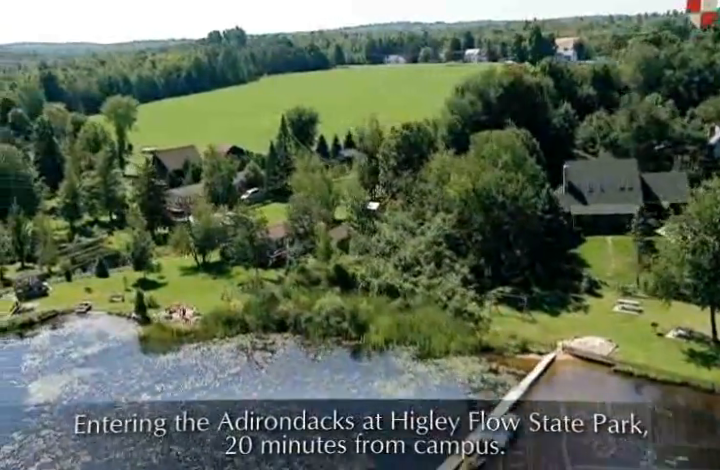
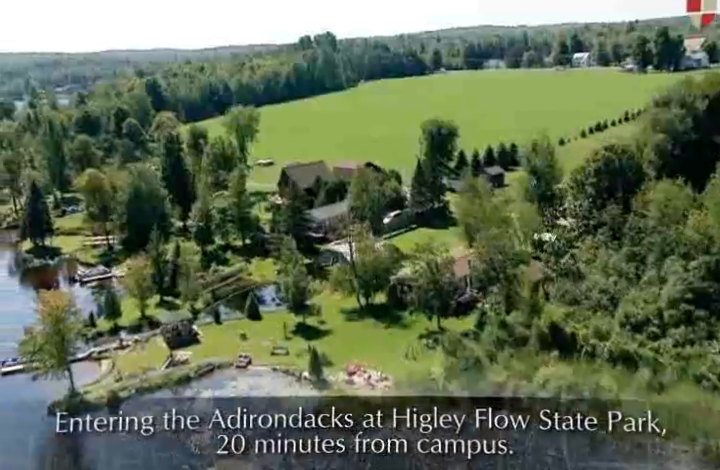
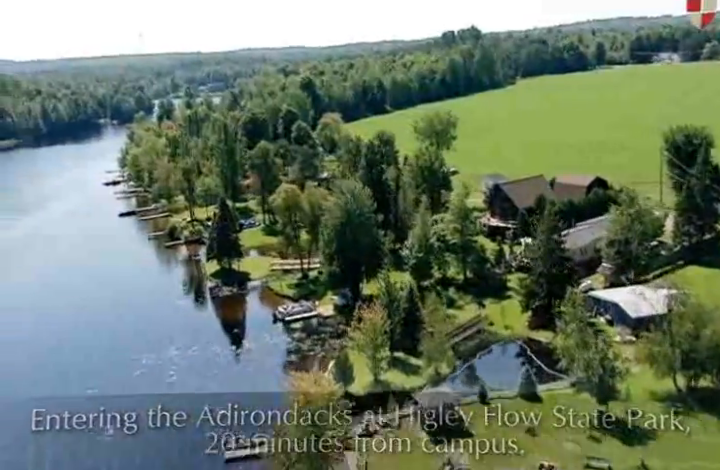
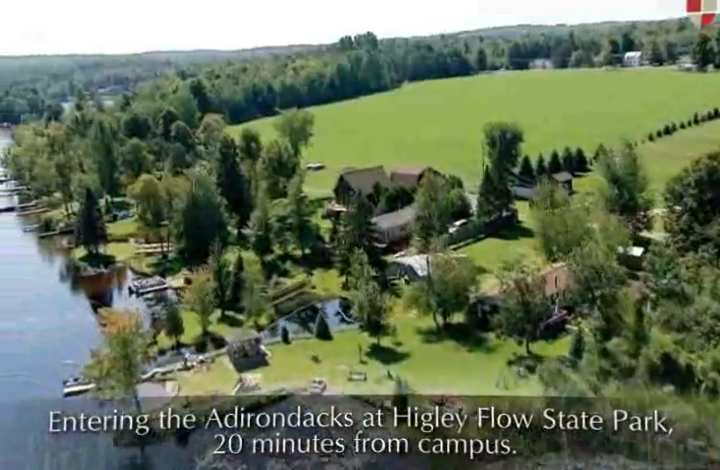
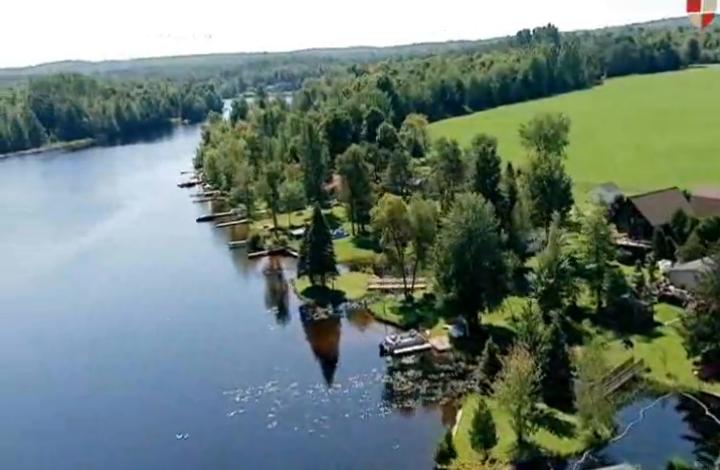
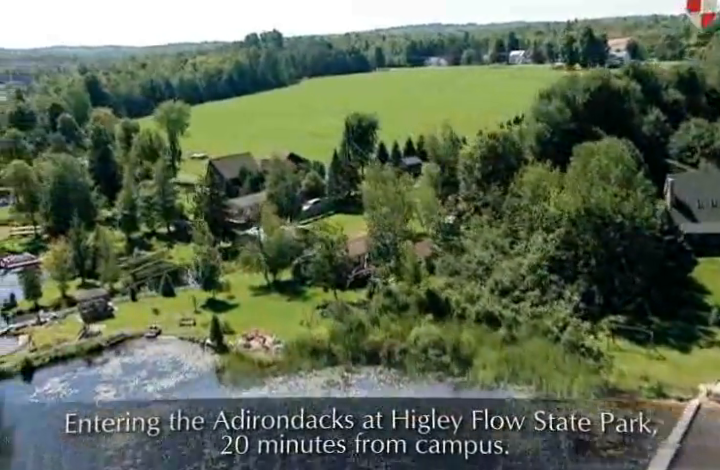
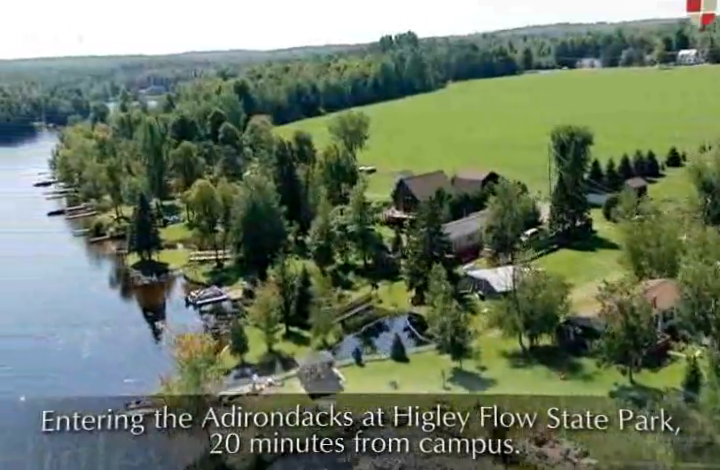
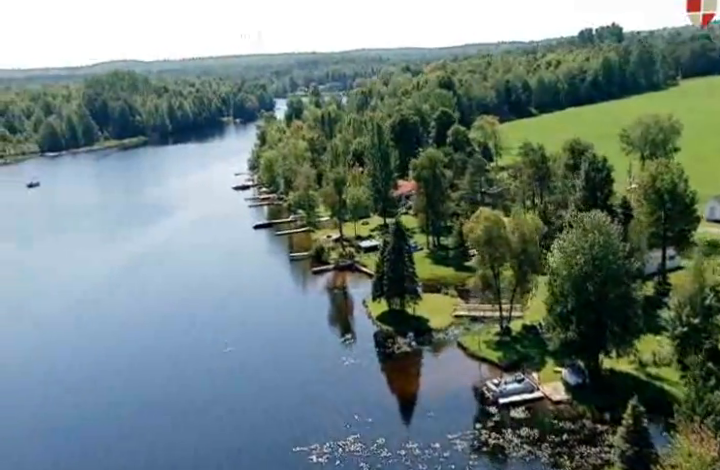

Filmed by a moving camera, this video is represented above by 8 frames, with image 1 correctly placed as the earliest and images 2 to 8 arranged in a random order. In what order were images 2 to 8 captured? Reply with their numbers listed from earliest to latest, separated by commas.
6, 2, 4, 7, 3, 5, 8
